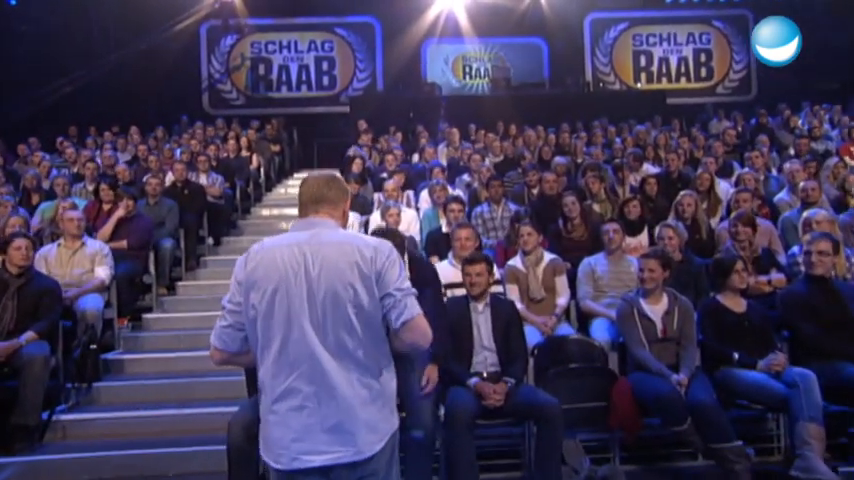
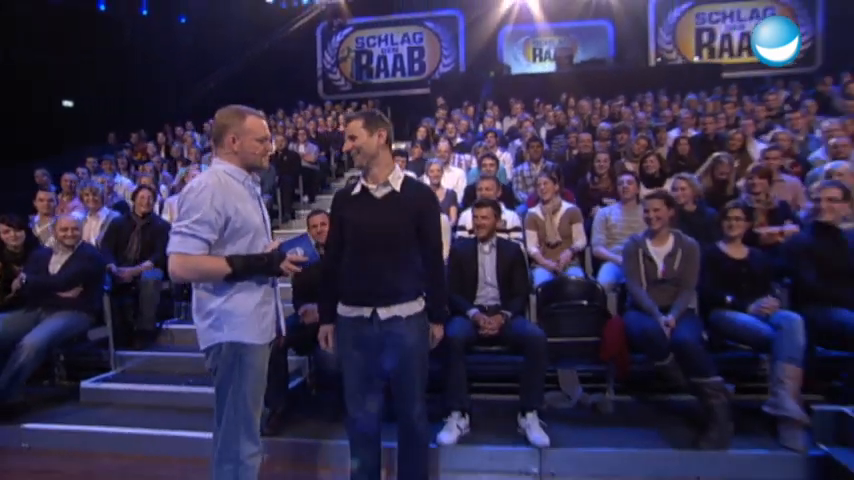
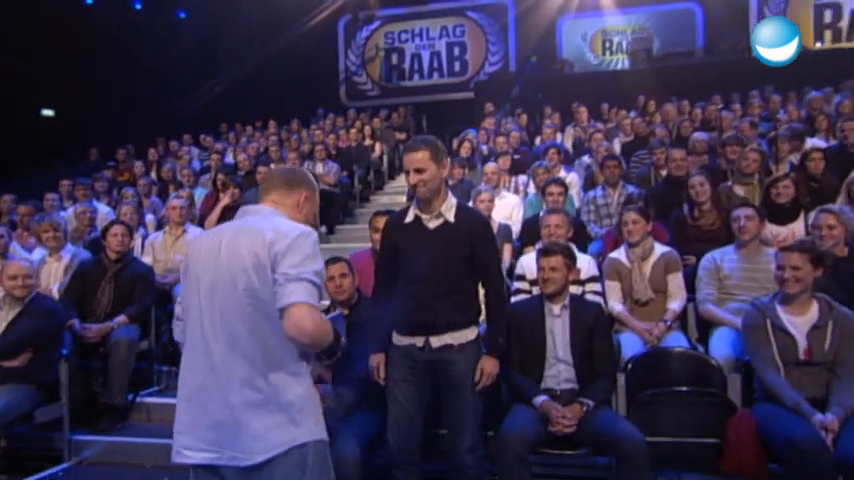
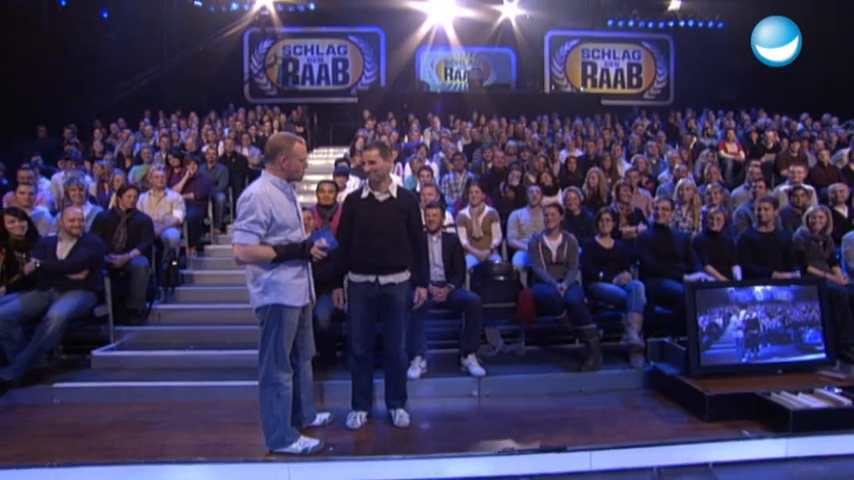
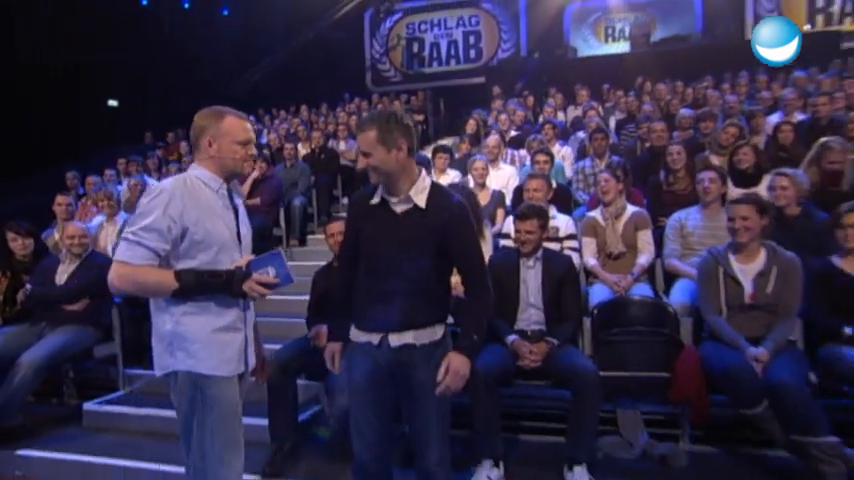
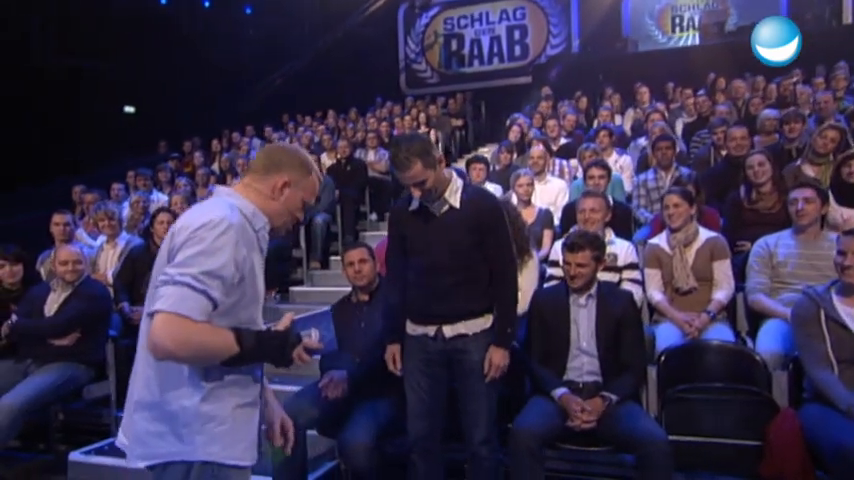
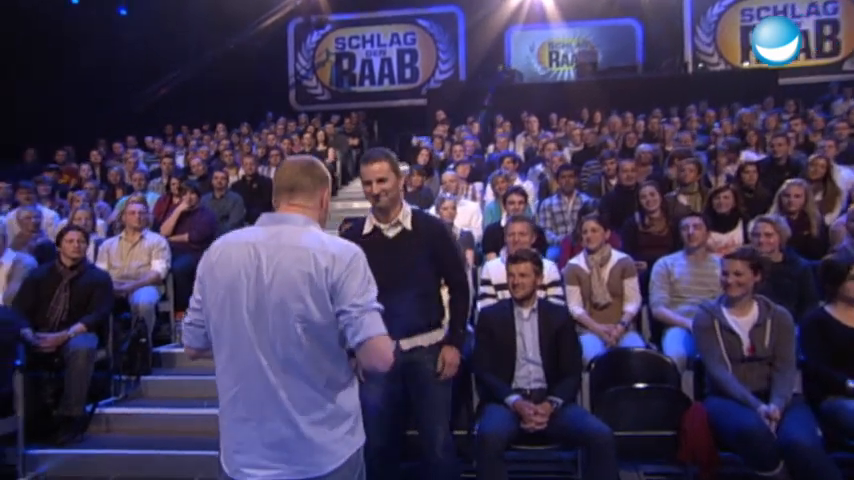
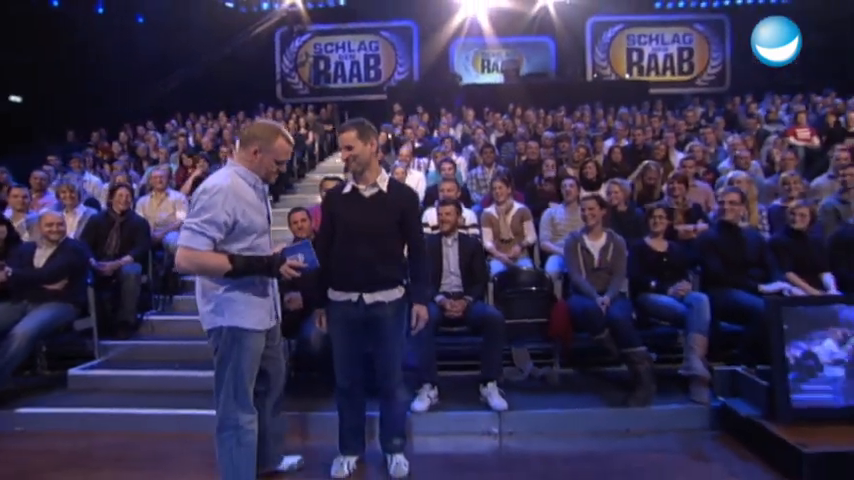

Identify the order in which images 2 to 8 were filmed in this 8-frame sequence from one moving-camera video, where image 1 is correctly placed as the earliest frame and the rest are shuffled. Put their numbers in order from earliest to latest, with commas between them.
7, 3, 6, 5, 2, 8, 4
